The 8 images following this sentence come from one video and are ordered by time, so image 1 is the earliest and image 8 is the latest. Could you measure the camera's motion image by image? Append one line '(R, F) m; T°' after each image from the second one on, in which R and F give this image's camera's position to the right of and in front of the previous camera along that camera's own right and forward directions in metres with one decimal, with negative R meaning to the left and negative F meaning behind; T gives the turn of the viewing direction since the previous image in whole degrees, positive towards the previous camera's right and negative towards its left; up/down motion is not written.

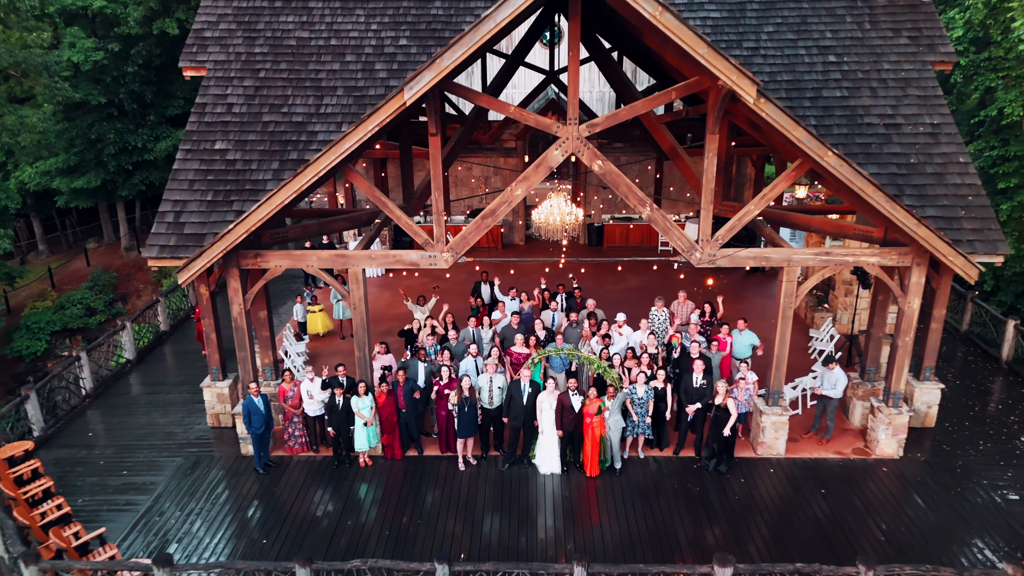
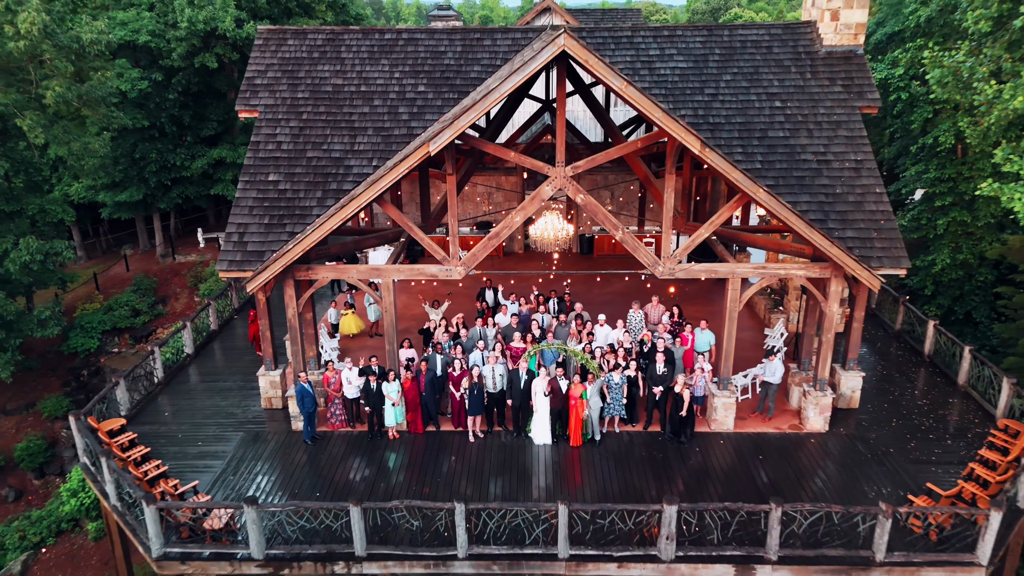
(0.0, -1.7) m; 0°
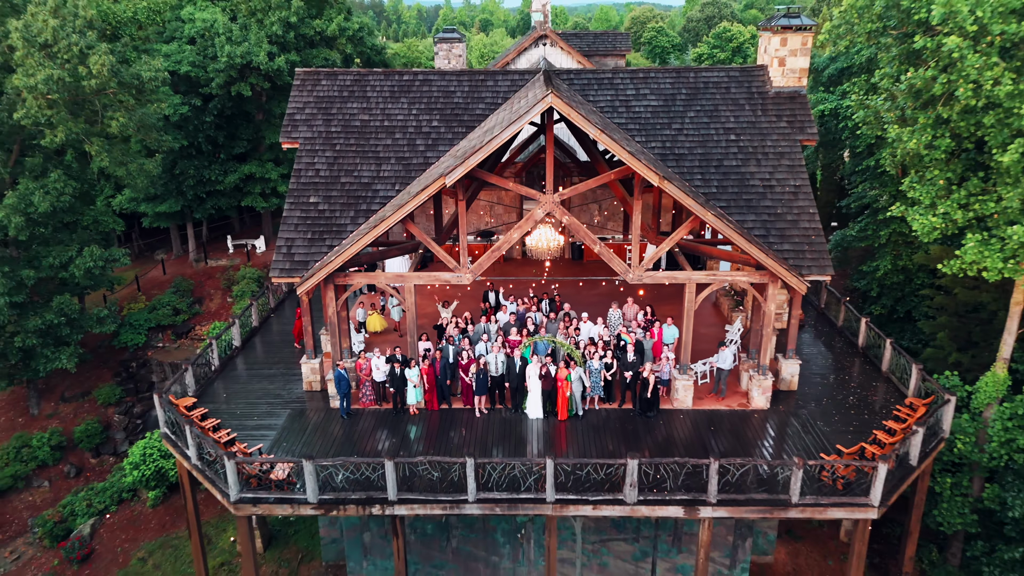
(0.0, -1.9) m; 0°
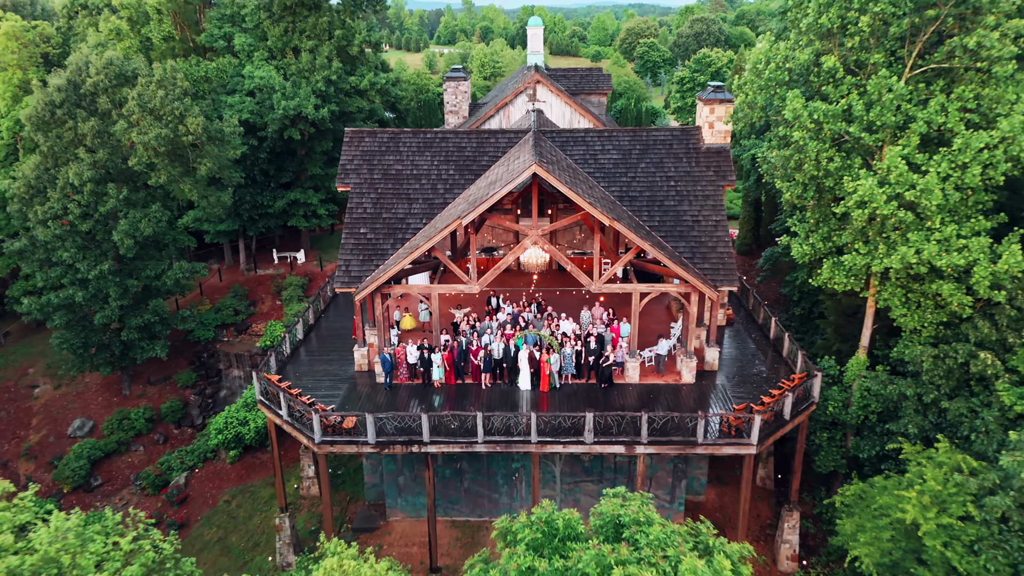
(+0.1, -4.1) m; 0°
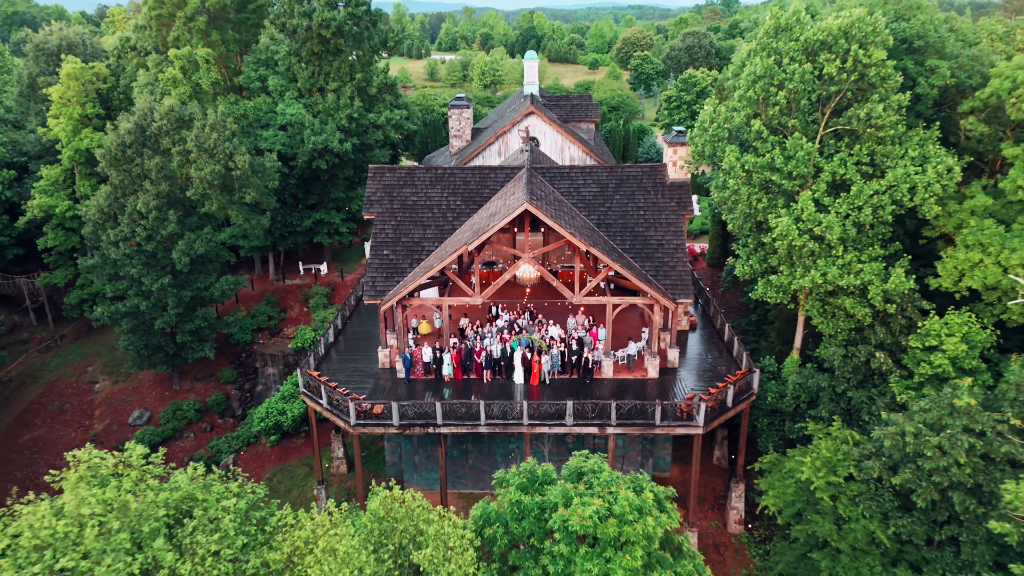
(+0.1, -3.2) m; 0°
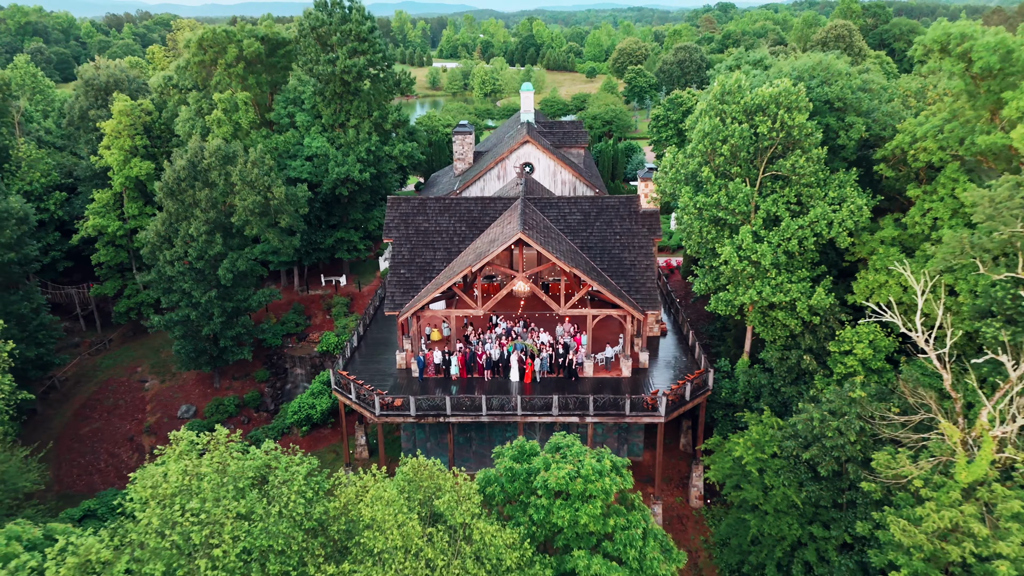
(+0.1, -3.5) m; 0°
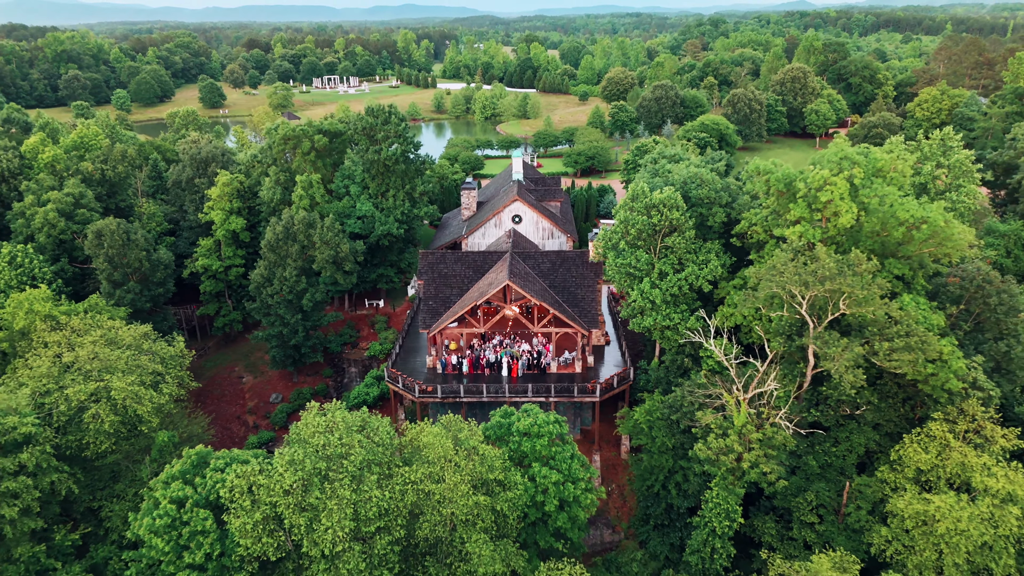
(+0.4, -11.3) m; 0°
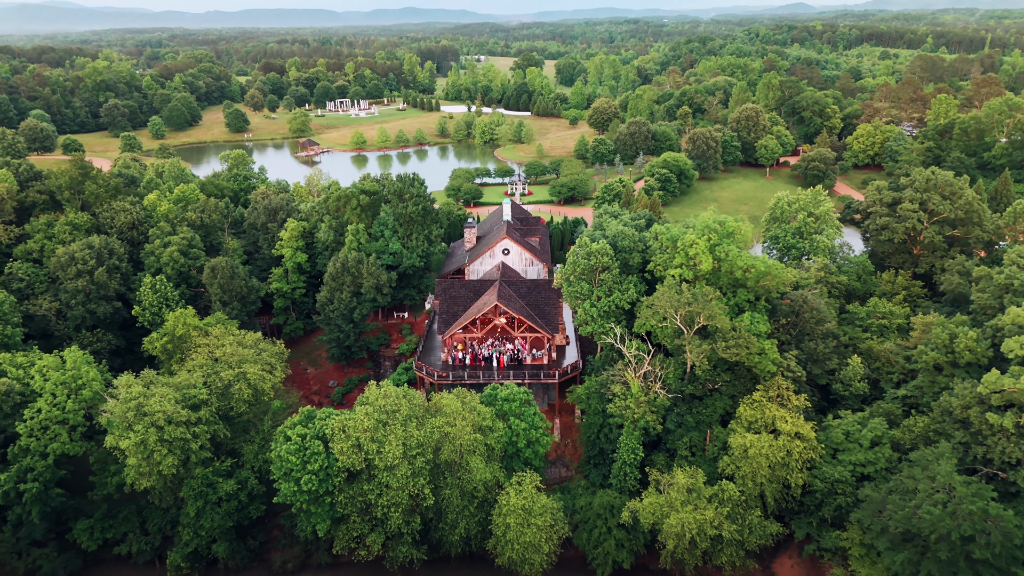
(+0.7, -15.3) m; 0°
